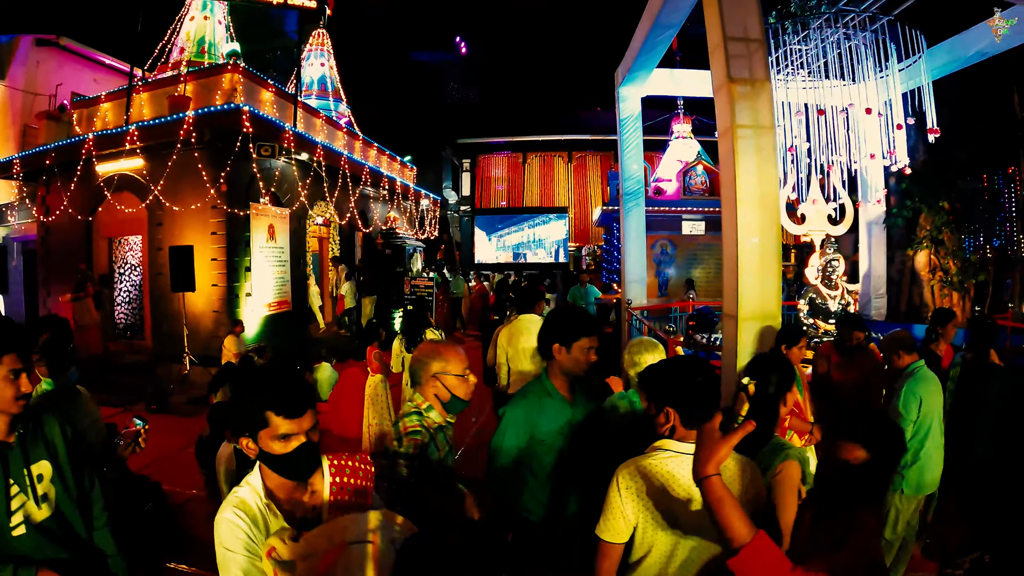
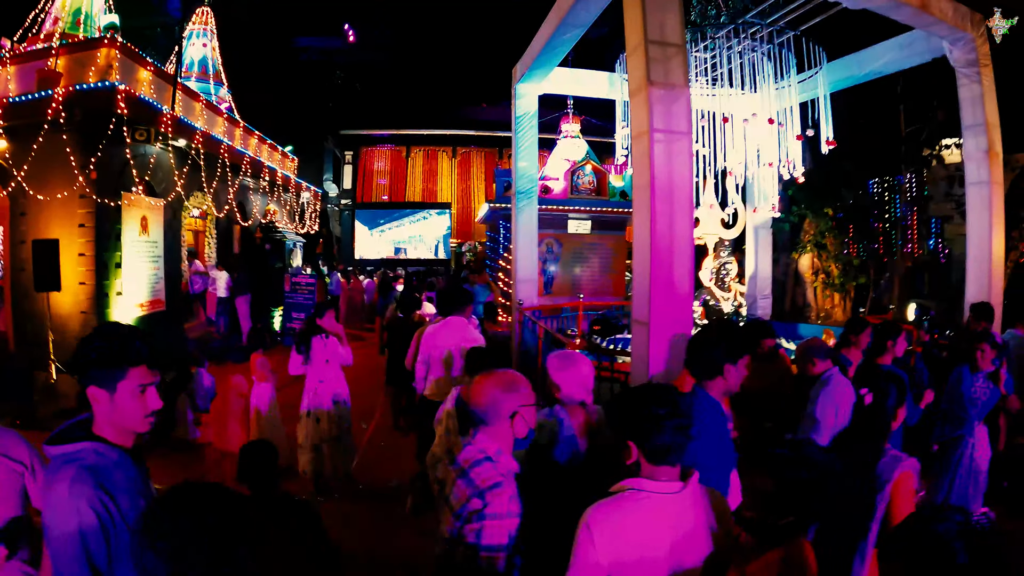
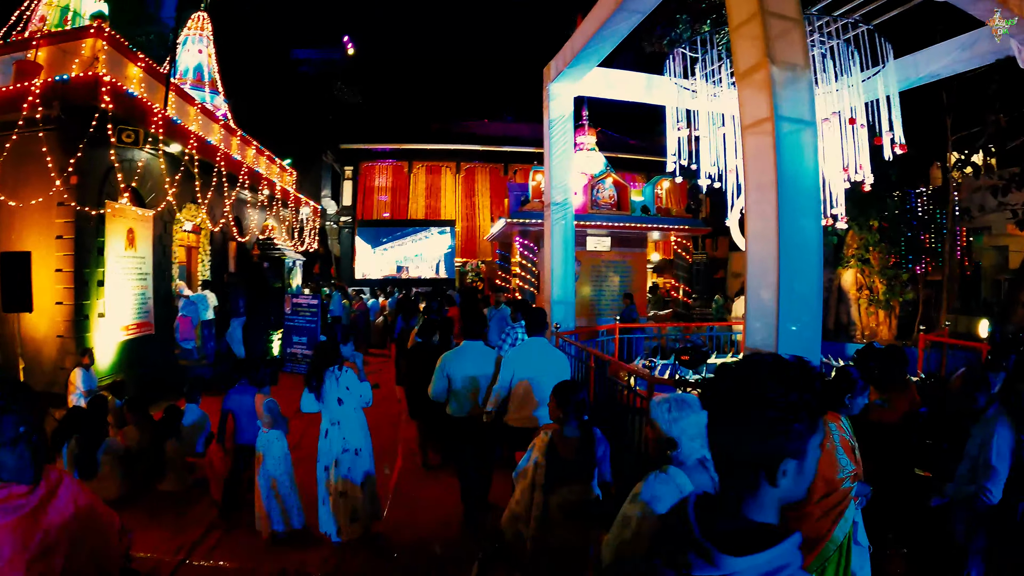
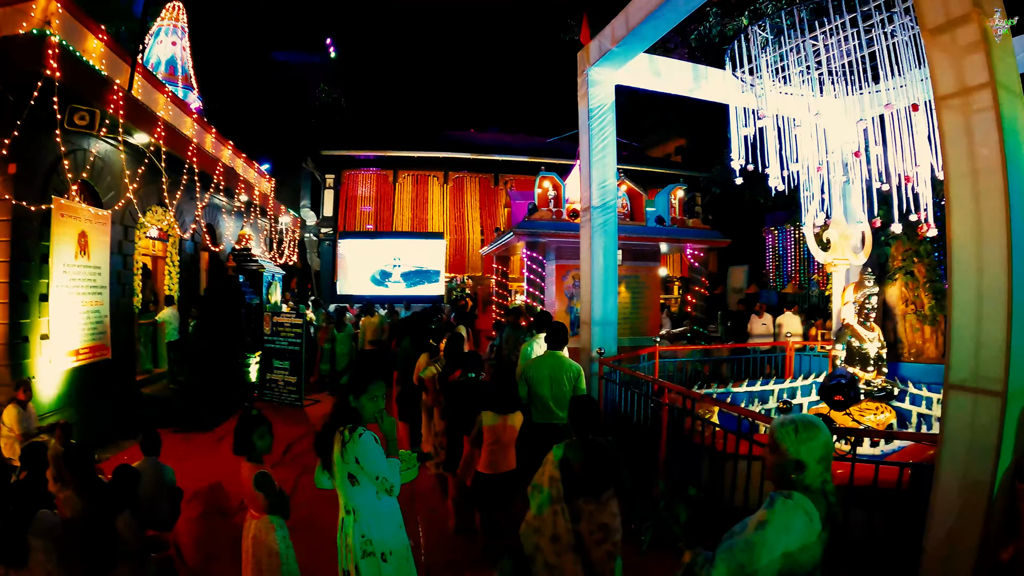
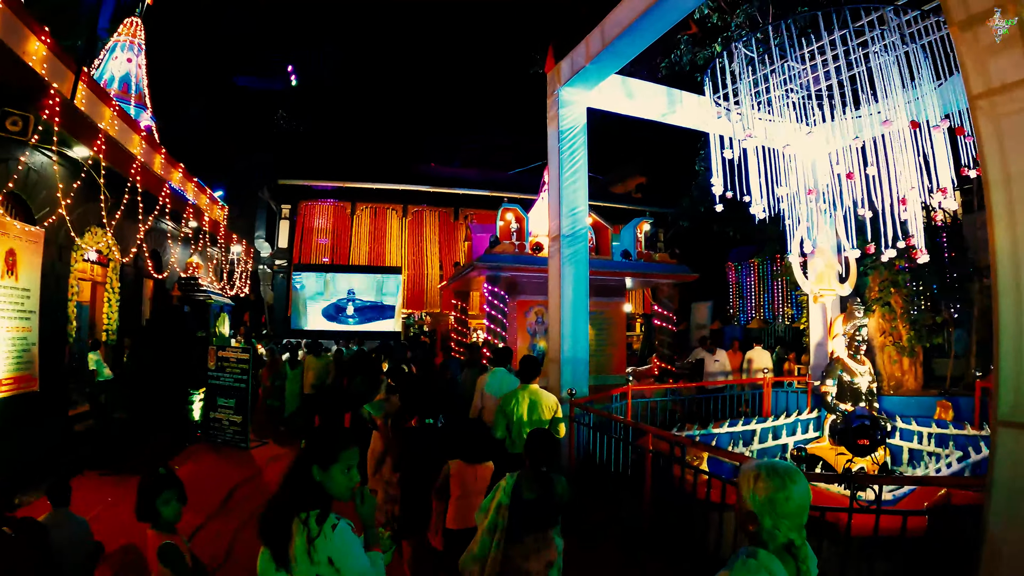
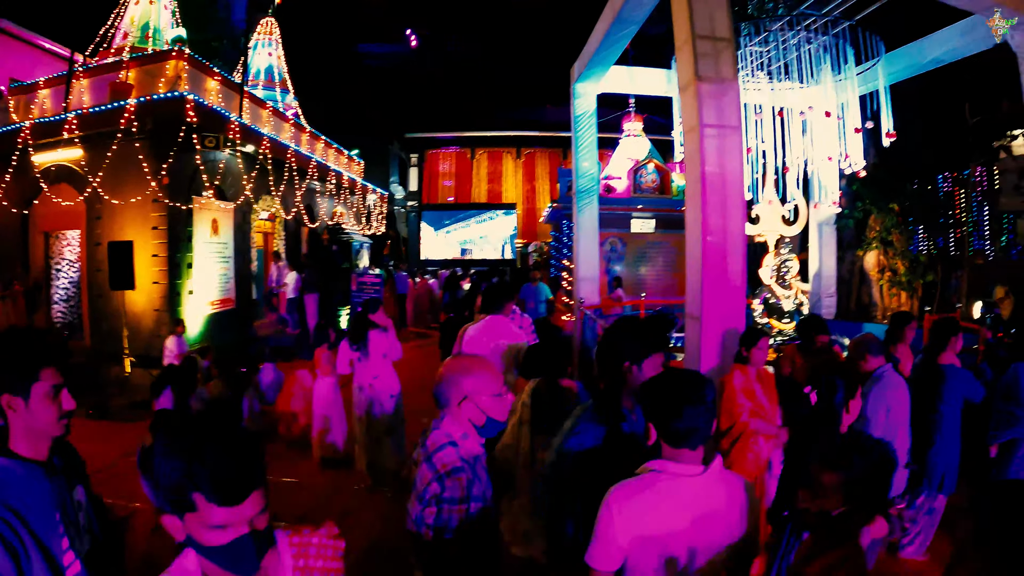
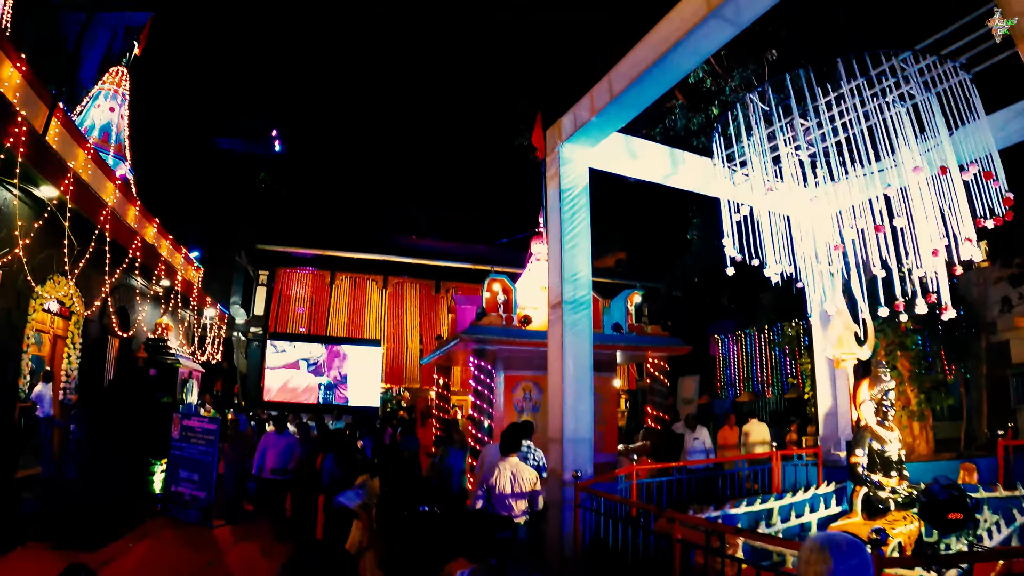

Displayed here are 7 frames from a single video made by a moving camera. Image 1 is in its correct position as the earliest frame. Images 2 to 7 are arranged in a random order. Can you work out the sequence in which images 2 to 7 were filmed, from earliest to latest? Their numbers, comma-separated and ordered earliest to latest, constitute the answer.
6, 2, 3, 4, 5, 7
